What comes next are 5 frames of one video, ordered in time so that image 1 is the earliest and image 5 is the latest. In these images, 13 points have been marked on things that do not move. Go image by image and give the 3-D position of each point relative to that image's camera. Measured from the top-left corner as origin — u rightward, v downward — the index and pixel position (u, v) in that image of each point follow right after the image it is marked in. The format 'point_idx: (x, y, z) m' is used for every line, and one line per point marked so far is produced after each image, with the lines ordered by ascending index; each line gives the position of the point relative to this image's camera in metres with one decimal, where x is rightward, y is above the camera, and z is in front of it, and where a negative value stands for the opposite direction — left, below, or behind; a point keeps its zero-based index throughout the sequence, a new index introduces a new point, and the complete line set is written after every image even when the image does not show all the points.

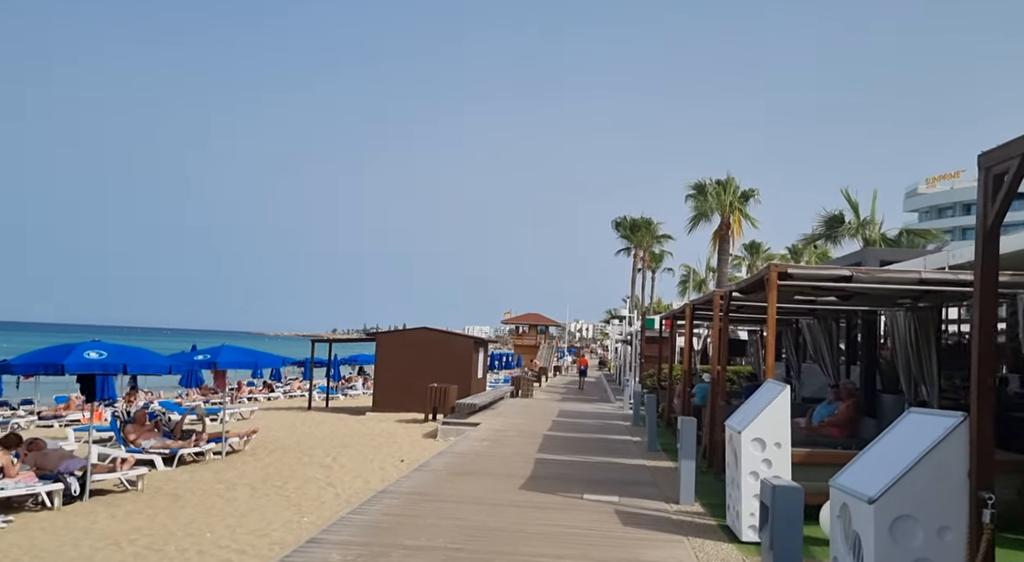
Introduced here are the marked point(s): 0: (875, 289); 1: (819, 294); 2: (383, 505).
0: (+4.0, -0.1, +9.3) m
1: (+3.8, -0.1, +10.4) m
2: (-1.4, -2.4, +8.9) m
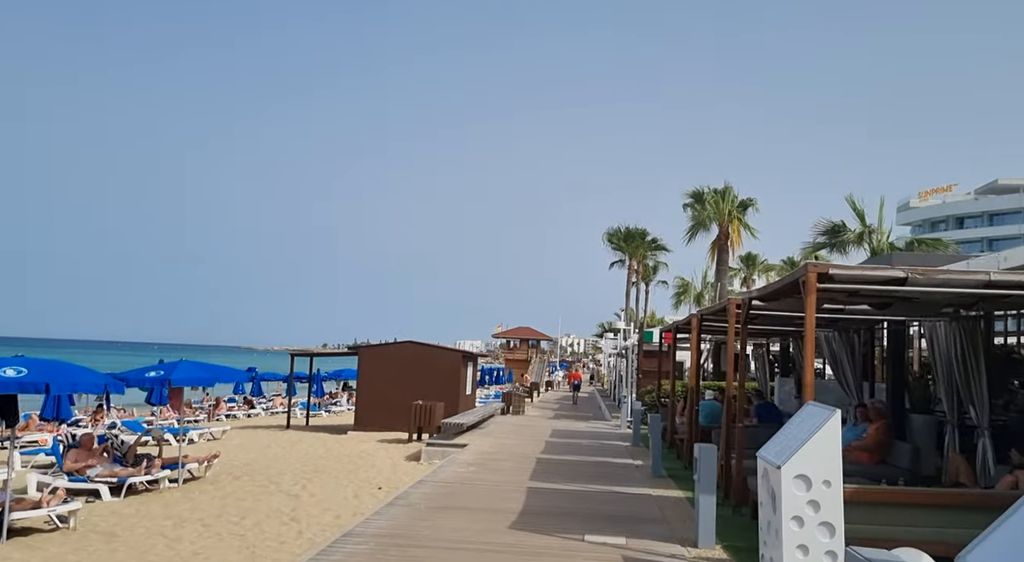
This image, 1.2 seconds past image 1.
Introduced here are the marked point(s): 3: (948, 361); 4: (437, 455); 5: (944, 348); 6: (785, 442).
0: (+3.9, -0.1, +7.9) m
1: (+3.7, -0.2, +9.0) m
2: (-1.5, -2.4, +7.5) m
3: (+5.4, -1.0, +10.6) m
4: (-1.5, -3.4, +16.7) m
5: (+5.4, -0.8, +10.6) m
6: (+2.1, -1.2, +6.6) m
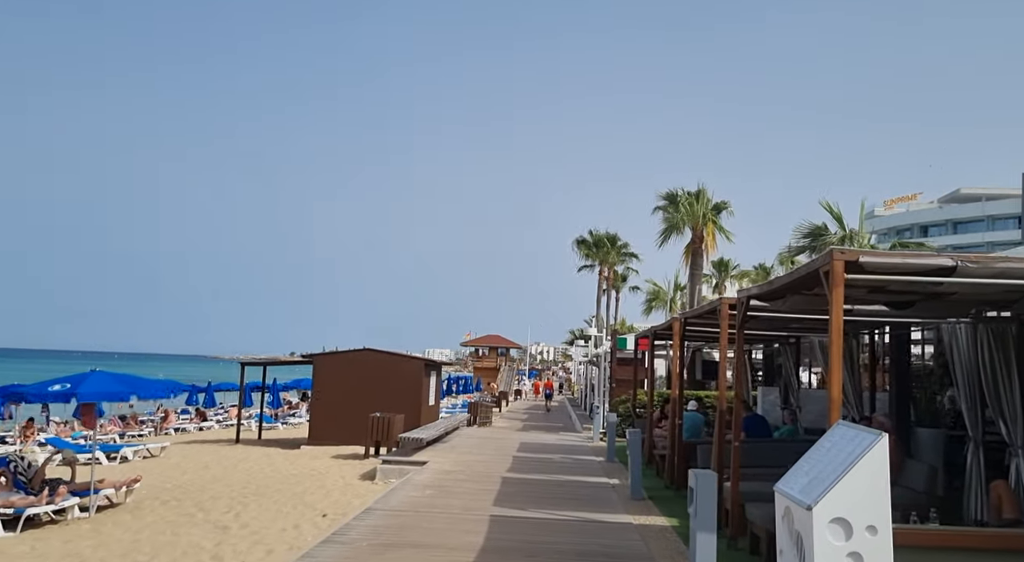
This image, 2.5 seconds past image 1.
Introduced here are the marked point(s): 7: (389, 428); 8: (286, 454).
0: (+3.5, -0.1, +6.6) m
1: (+3.3, -0.1, +7.7) m
2: (-1.8, -2.3, +5.9) m
3: (+5.0, -1.0, +9.3) m
4: (-2.1, -3.4, +15.1) m
5: (+4.9, -0.8, +9.3) m
6: (+1.8, -1.2, +5.2) m
7: (-2.7, -3.3, +18.9) m
8: (-5.2, -4.0, +19.6) m
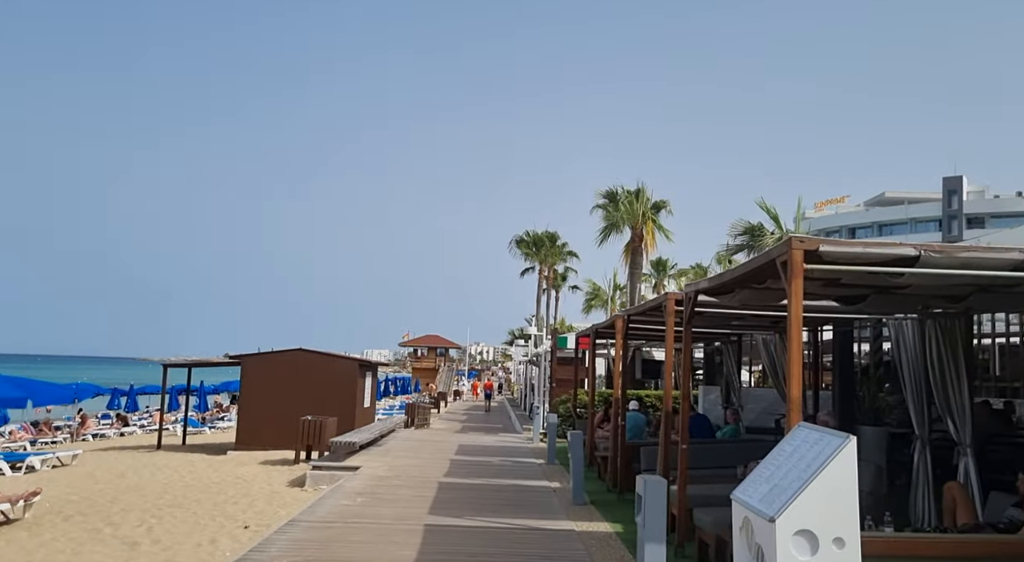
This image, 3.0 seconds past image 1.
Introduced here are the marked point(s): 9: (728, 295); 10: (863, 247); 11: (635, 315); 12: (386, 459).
0: (+3.1, 0.0, +6.3) m
1: (+2.8, -0.1, +7.3) m
2: (-2.2, -2.2, +5.2) m
3: (+4.3, -0.9, +9.0) m
4: (-3.2, -3.4, +14.3) m
5: (+4.3, -0.8, +9.1) m
6: (+1.5, -1.1, +4.7) m
7: (-4.1, -3.2, +18.1) m
8: (-6.6, -3.9, +18.6) m
9: (+2.1, -0.1, +8.1) m
10: (+2.2, +0.2, +5.4) m
11: (+1.8, -0.5, +12.2) m
12: (-2.4, -3.4, +16.2) m
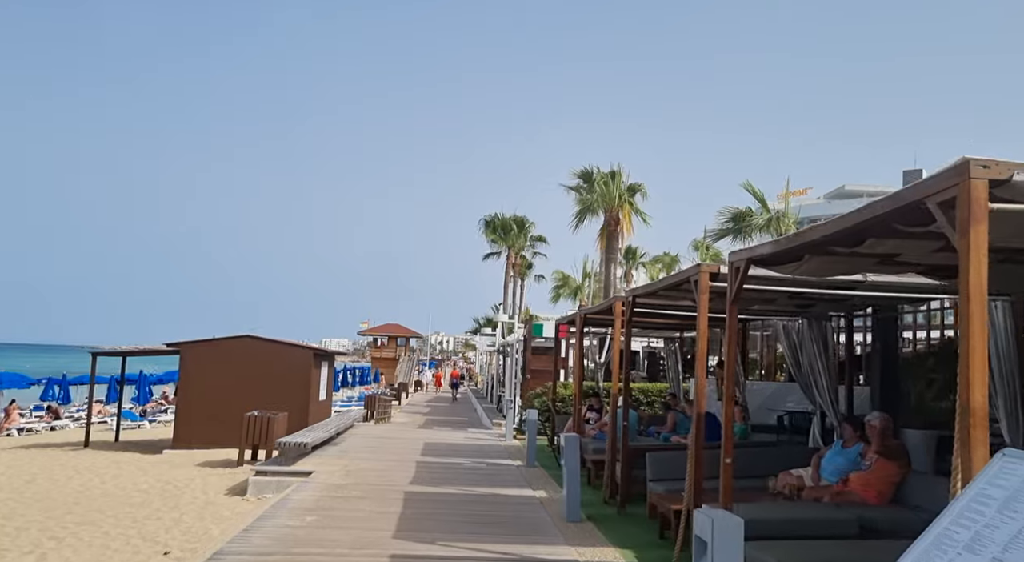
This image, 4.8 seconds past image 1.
0: (+3.1, +0.2, +4.4) m
1: (+2.8, +0.2, +5.5) m
2: (-2.1, -2.0, +3.2) m
3: (+4.2, -0.7, +7.2) m
4: (-3.5, -3.0, +12.2) m
5: (+4.2, -0.5, +7.3) m
6: (+1.6, -0.9, +2.8) m
7: (-4.6, -2.8, +16.0) m
8: (-7.1, -3.4, +16.4) m
9: (+2.0, +0.1, +6.2) m
10: (+2.3, +0.4, +3.5) m
11: (+1.5, -0.2, +10.3) m
12: (-2.8, -3.0, +14.1) m
